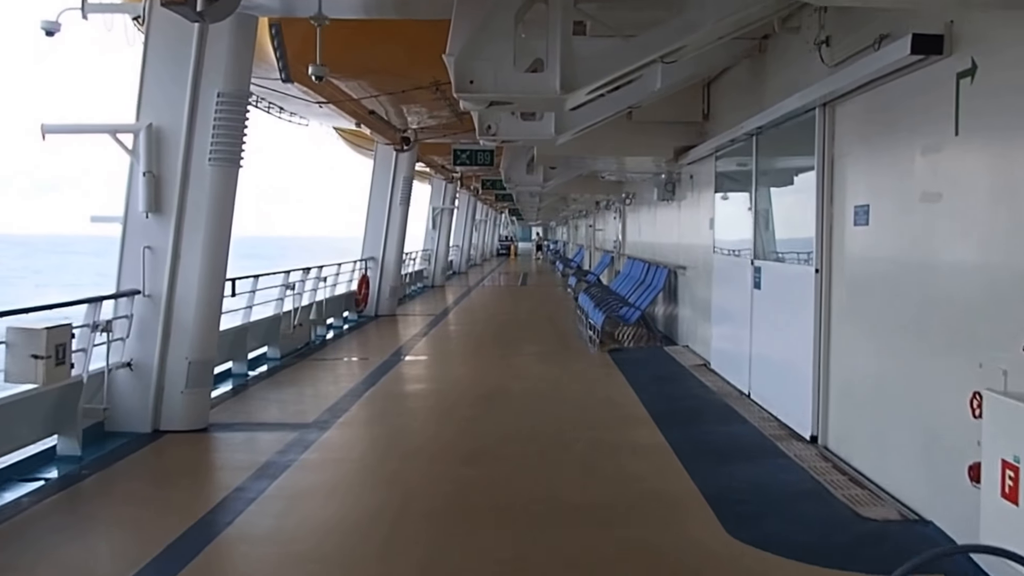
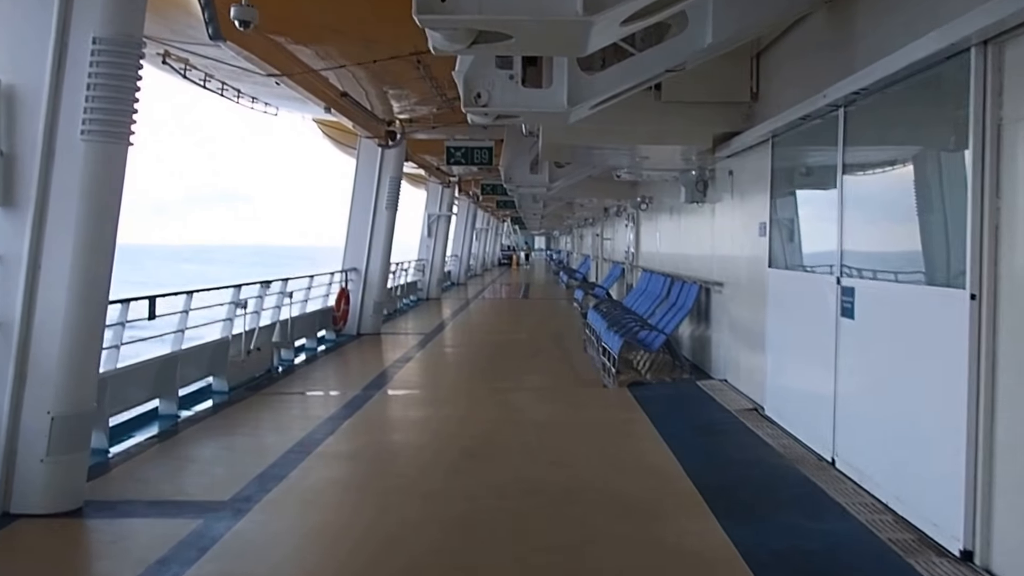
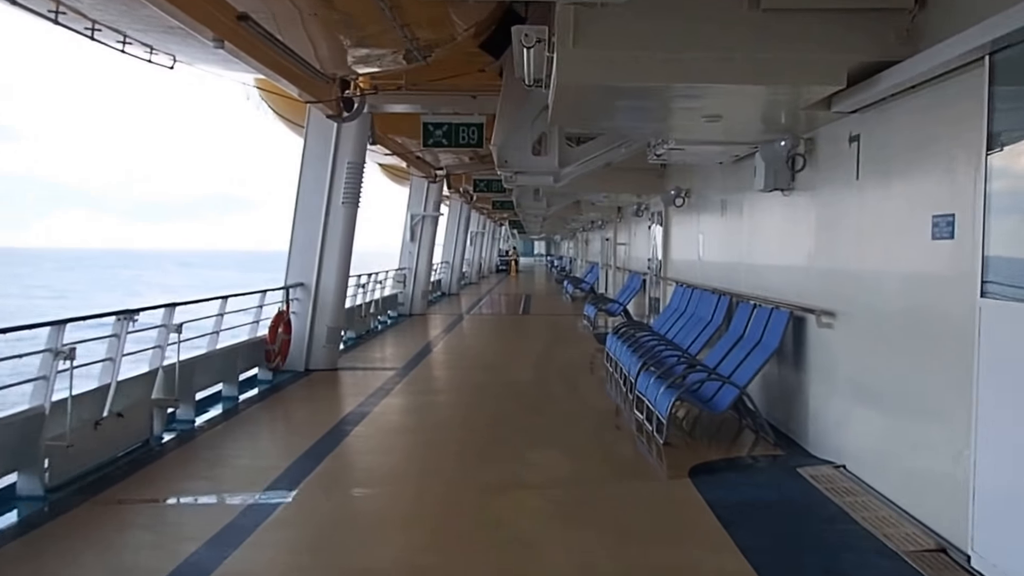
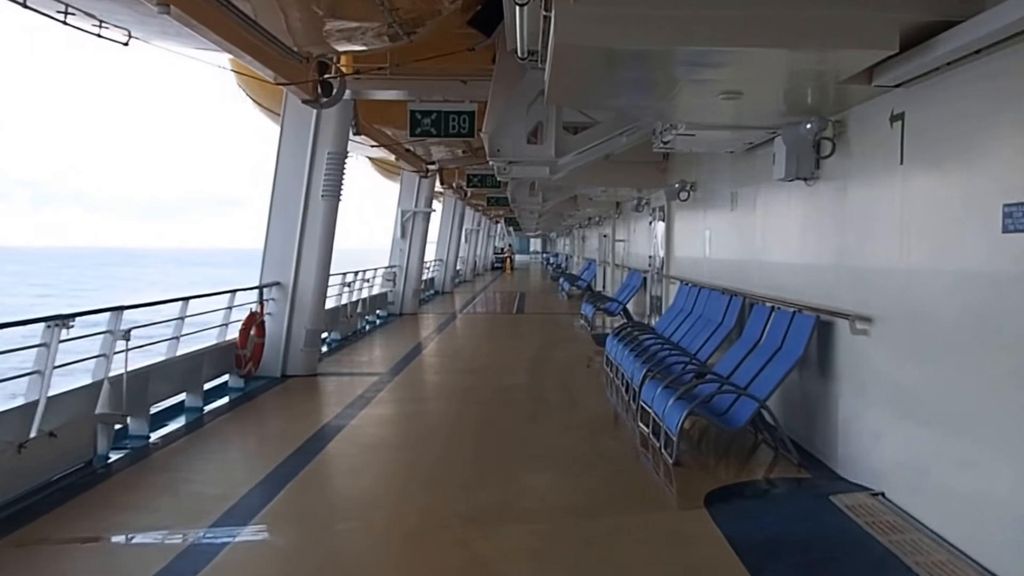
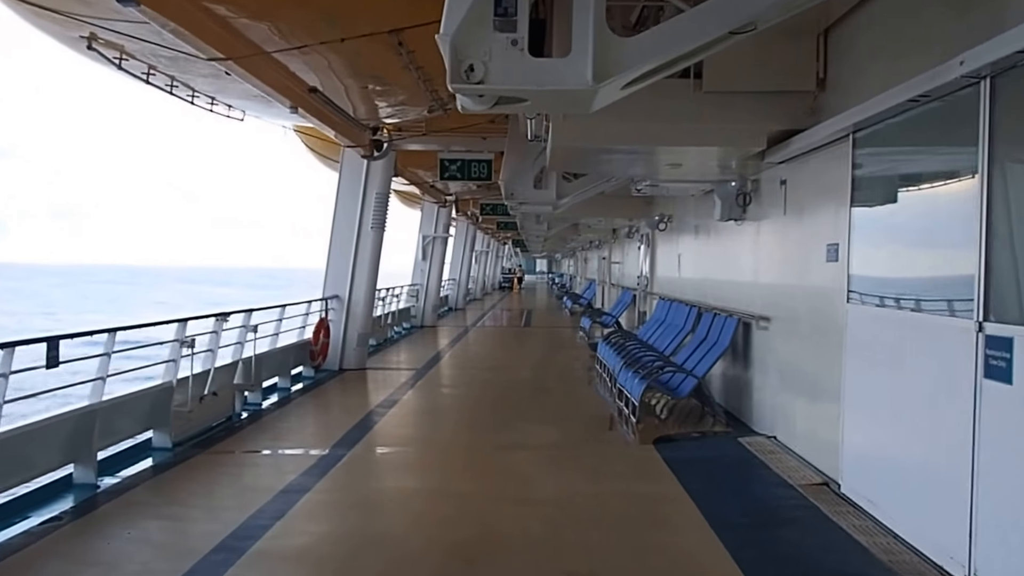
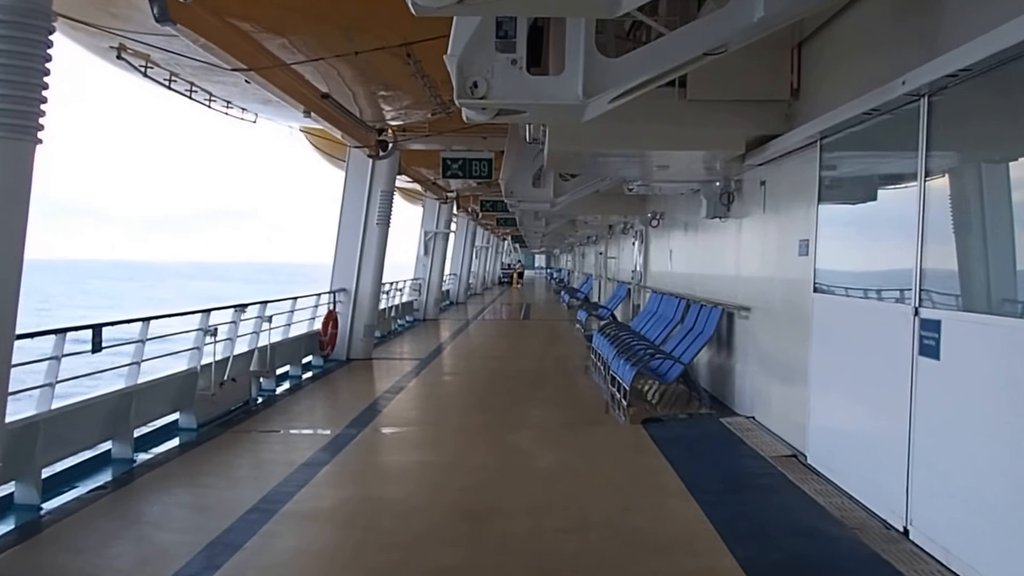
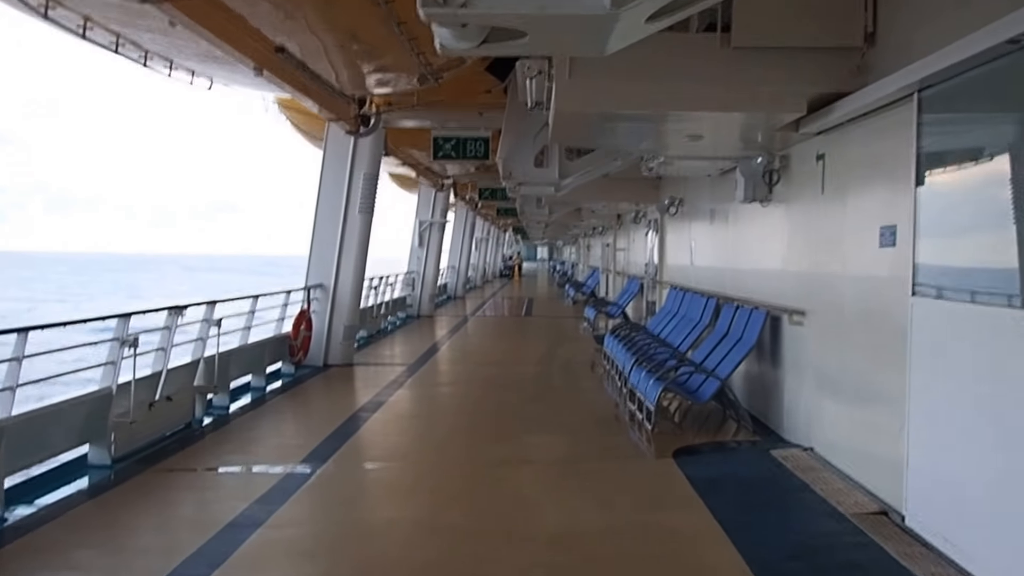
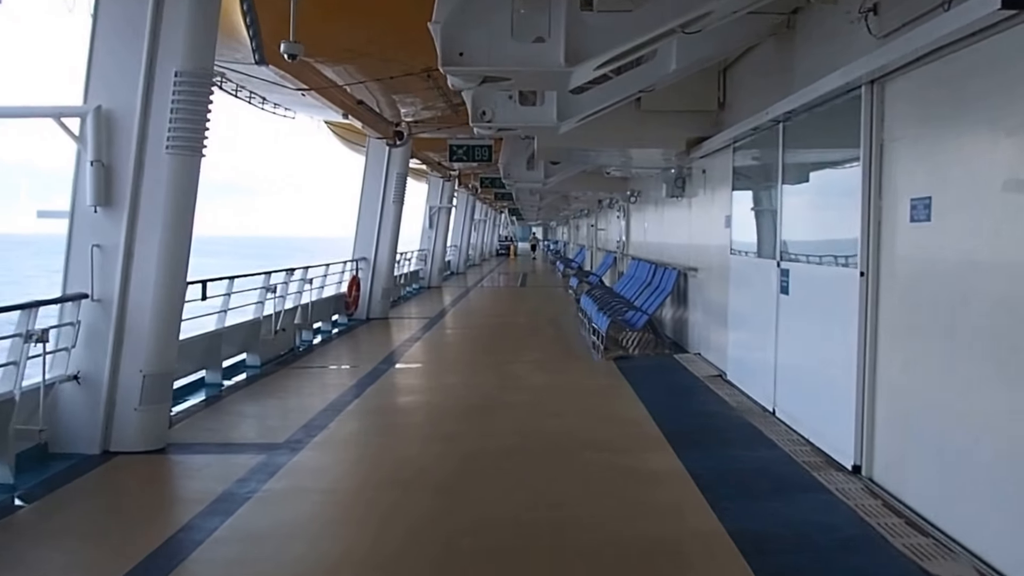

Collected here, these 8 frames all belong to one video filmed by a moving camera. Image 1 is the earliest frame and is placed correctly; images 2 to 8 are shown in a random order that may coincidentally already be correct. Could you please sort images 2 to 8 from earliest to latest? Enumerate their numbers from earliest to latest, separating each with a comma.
8, 2, 6, 5, 7, 3, 4
